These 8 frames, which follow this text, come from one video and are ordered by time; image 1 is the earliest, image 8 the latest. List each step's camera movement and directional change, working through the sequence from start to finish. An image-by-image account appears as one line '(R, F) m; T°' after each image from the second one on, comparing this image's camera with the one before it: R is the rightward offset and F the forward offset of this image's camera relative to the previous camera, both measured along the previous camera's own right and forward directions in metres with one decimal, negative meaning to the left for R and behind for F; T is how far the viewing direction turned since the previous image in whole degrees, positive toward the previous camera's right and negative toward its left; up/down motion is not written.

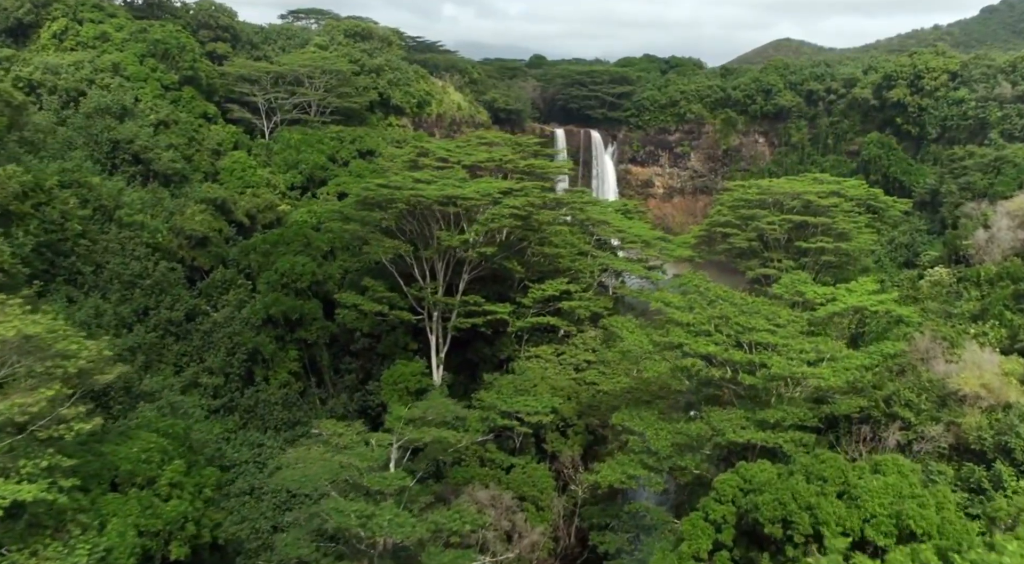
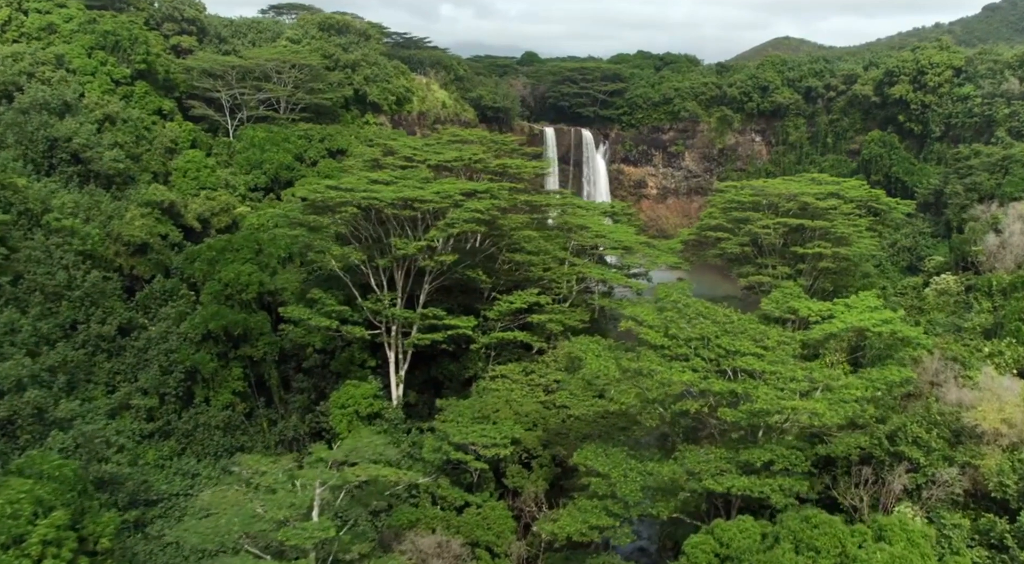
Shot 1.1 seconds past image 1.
(+1.0, +2.1) m; 0°
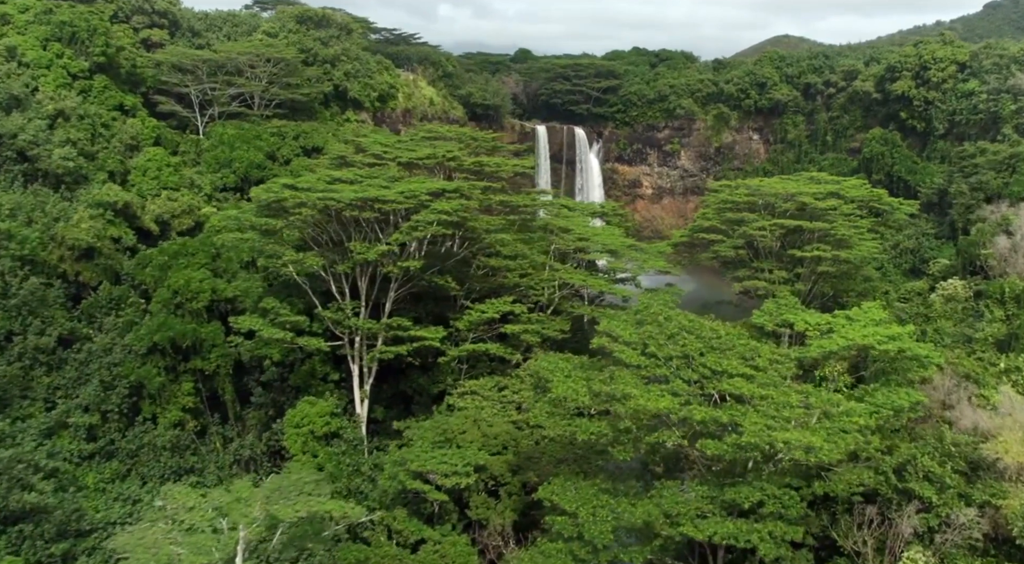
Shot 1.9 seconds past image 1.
(+0.7, +1.6) m; 0°
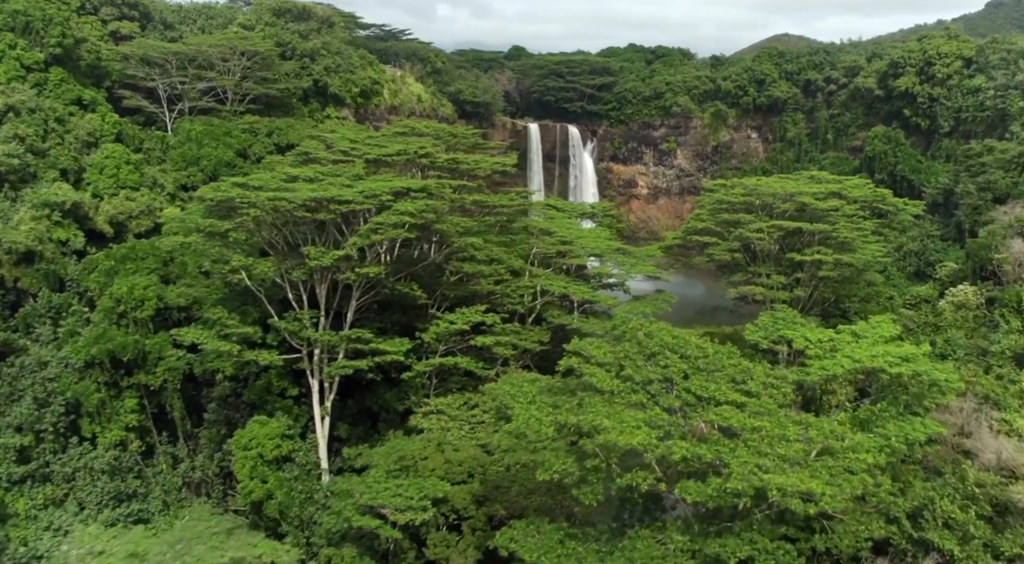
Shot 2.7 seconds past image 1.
(+0.6, +1.6) m; 0°
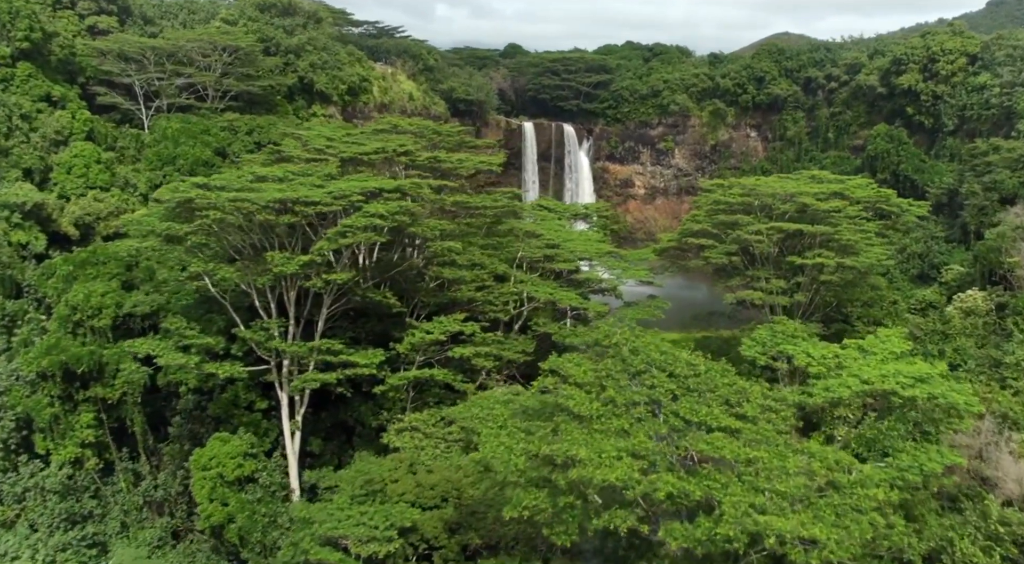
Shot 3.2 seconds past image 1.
(+0.4, +1.1) m; 0°
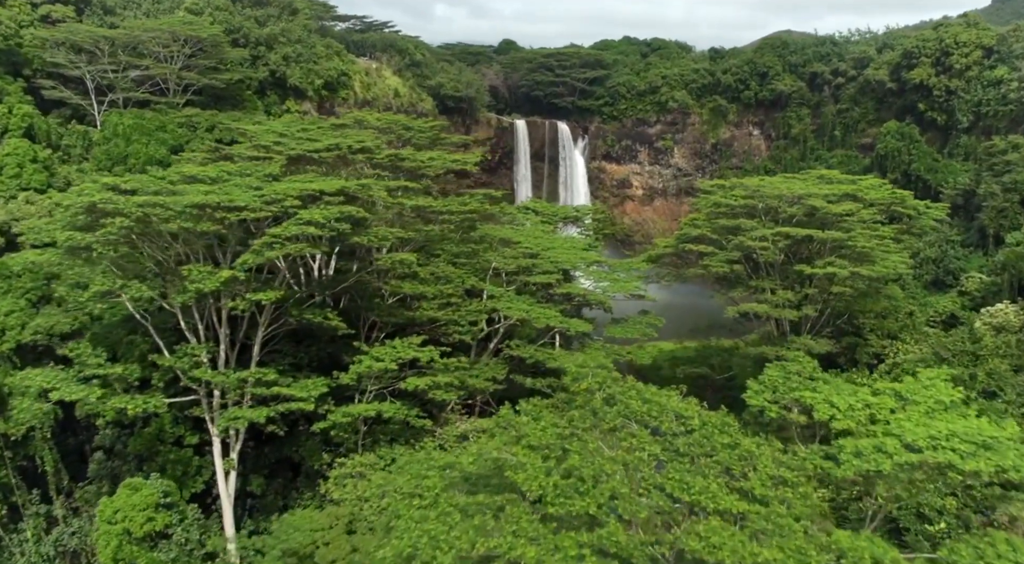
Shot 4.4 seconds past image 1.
(+0.7, +2.3) m; 0°
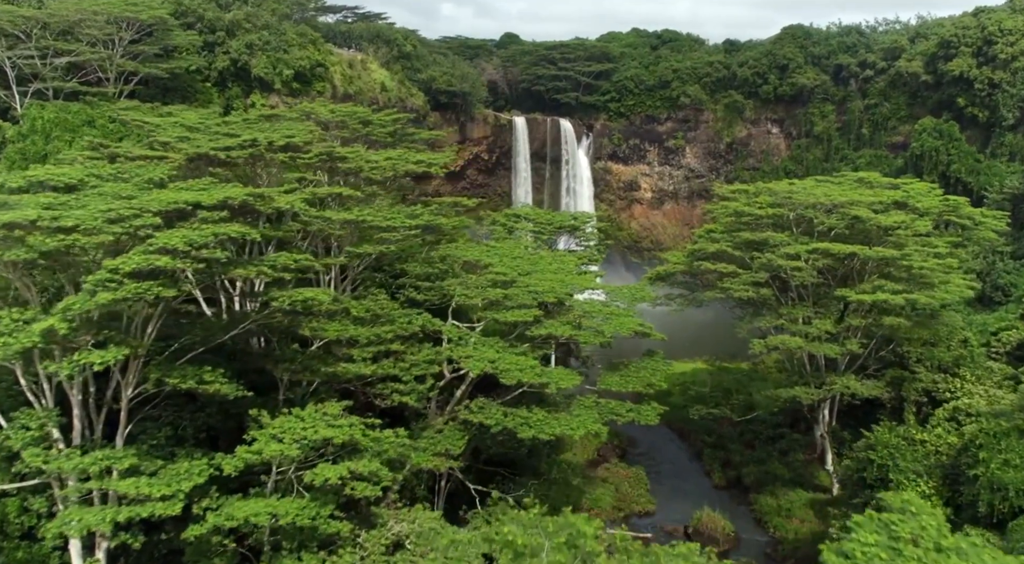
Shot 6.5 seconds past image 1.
(+0.7, +3.8) m; -1°
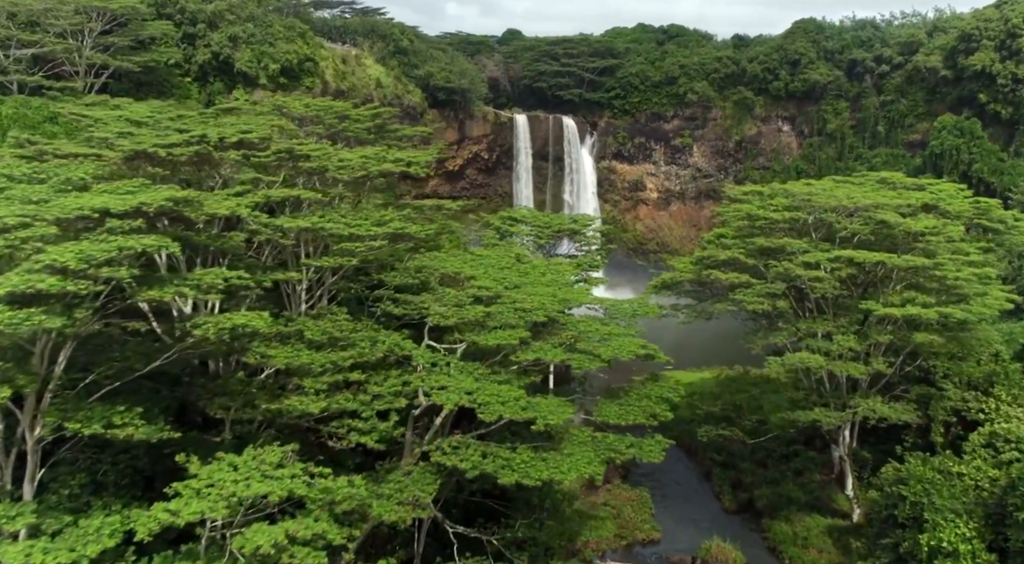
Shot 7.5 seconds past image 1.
(+0.3, +1.6) m; 0°
